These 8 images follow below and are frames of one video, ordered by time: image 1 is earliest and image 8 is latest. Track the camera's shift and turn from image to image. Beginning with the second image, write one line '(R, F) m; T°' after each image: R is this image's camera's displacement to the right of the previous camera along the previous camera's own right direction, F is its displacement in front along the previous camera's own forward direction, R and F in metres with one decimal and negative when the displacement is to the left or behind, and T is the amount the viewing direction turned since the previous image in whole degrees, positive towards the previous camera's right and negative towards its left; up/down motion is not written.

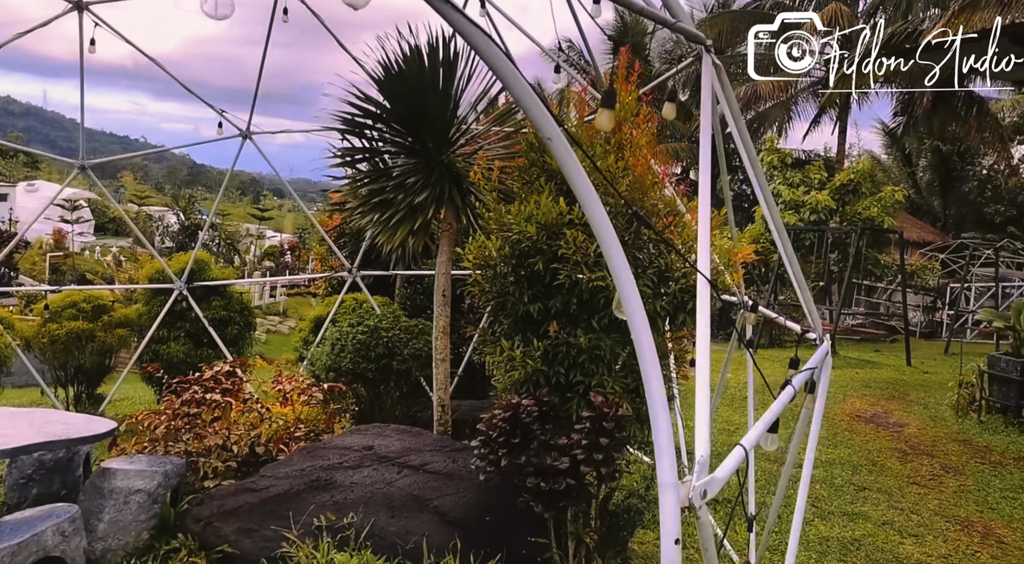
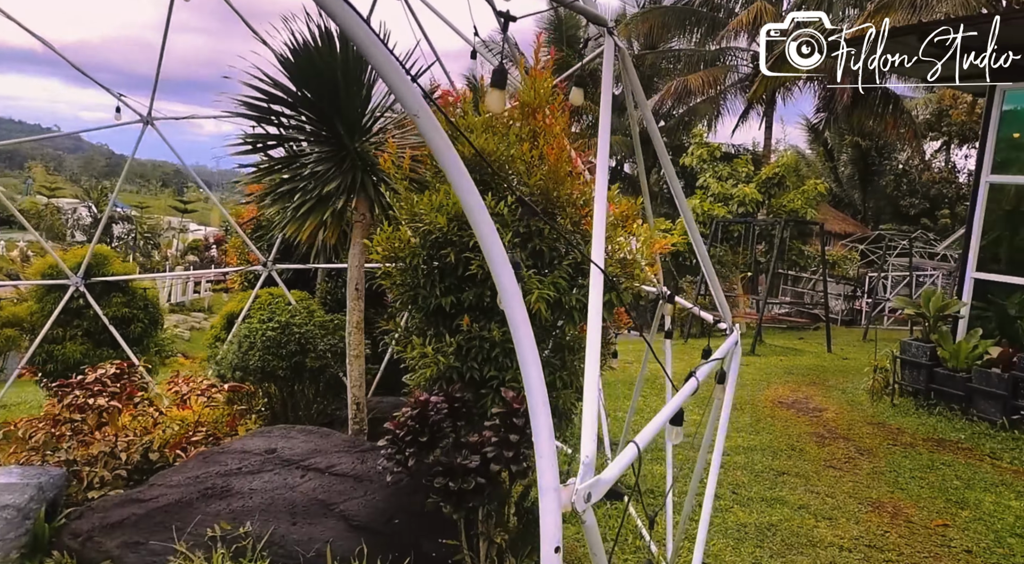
(+0.1, +0.1) m; +5°
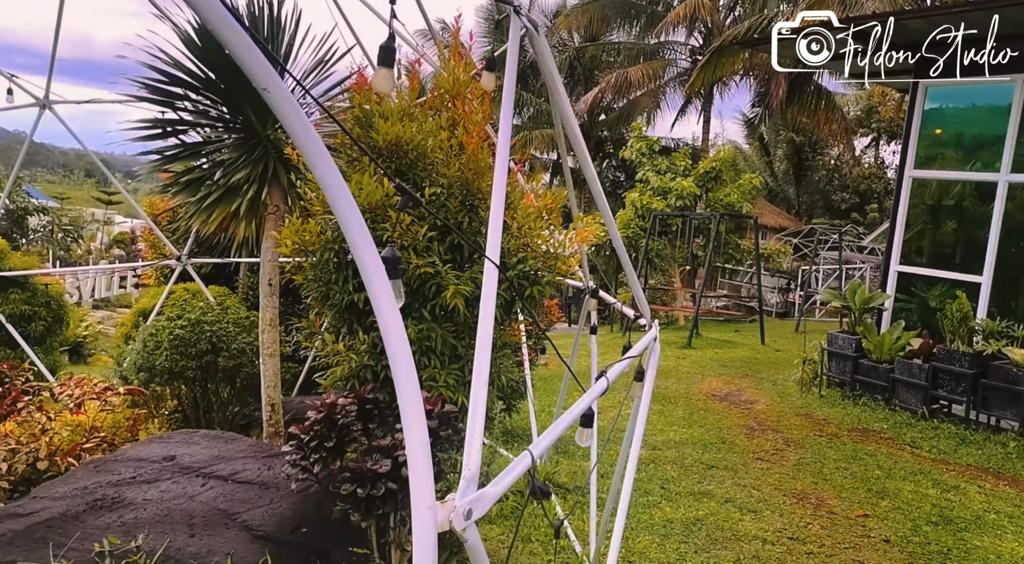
(+0.1, +0.1) m; +4°
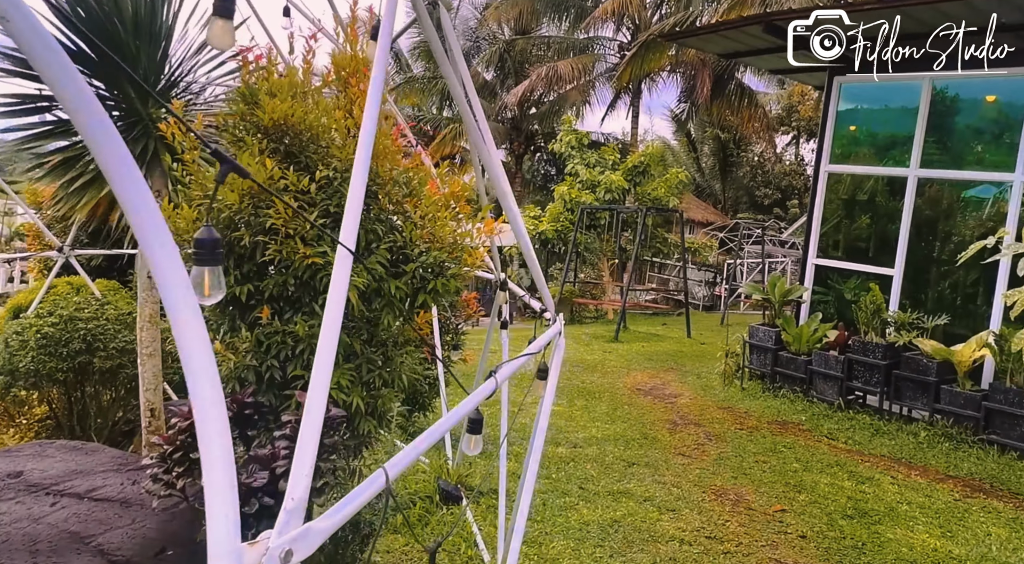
(+0.1, +0.1) m; +5°
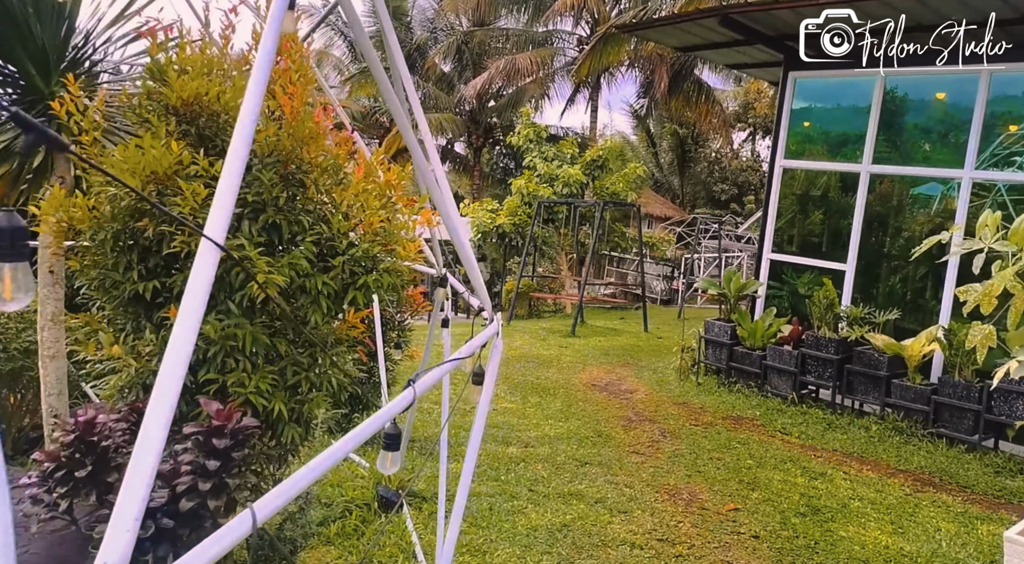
(+0.1, +0.1) m; +3°
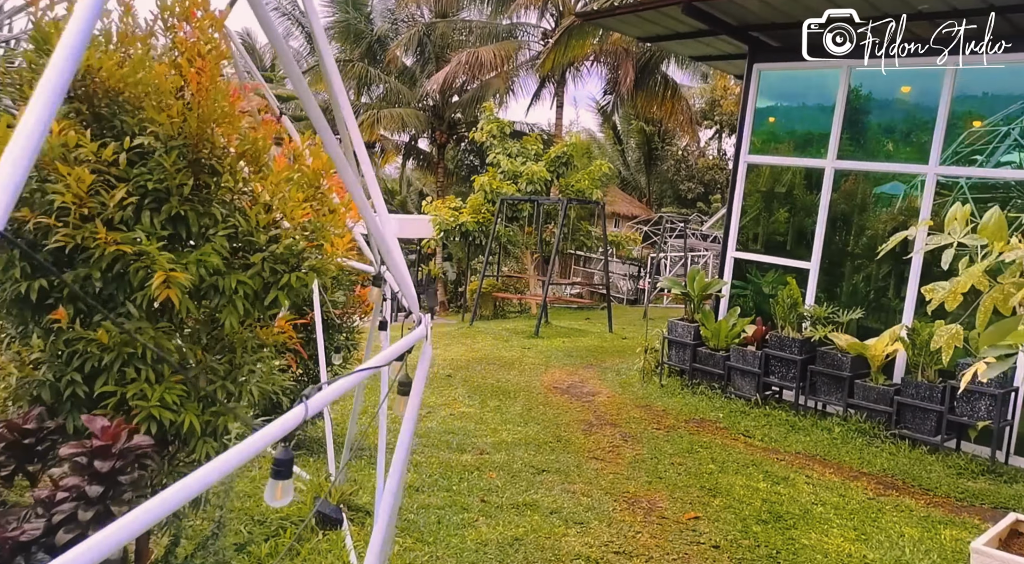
(+0.1, +0.1) m; +2°
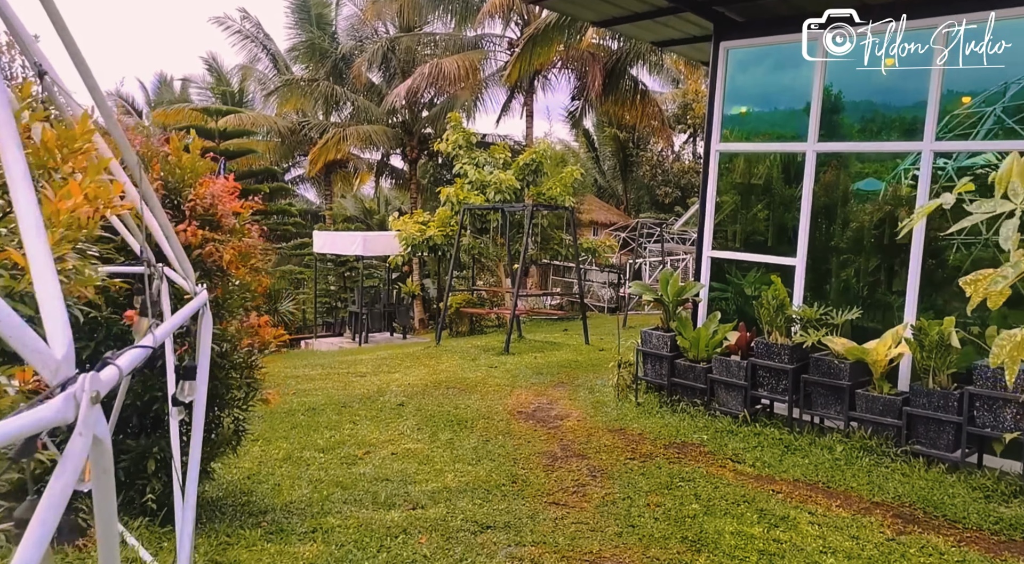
(+0.2, +0.7) m; +1°
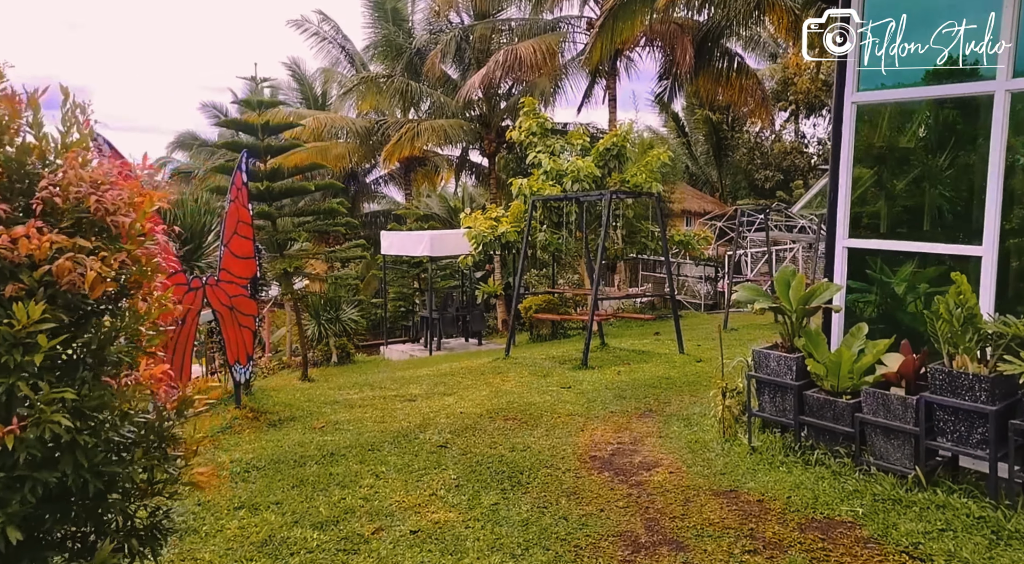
(+0.1, +1.3) m; -6°
